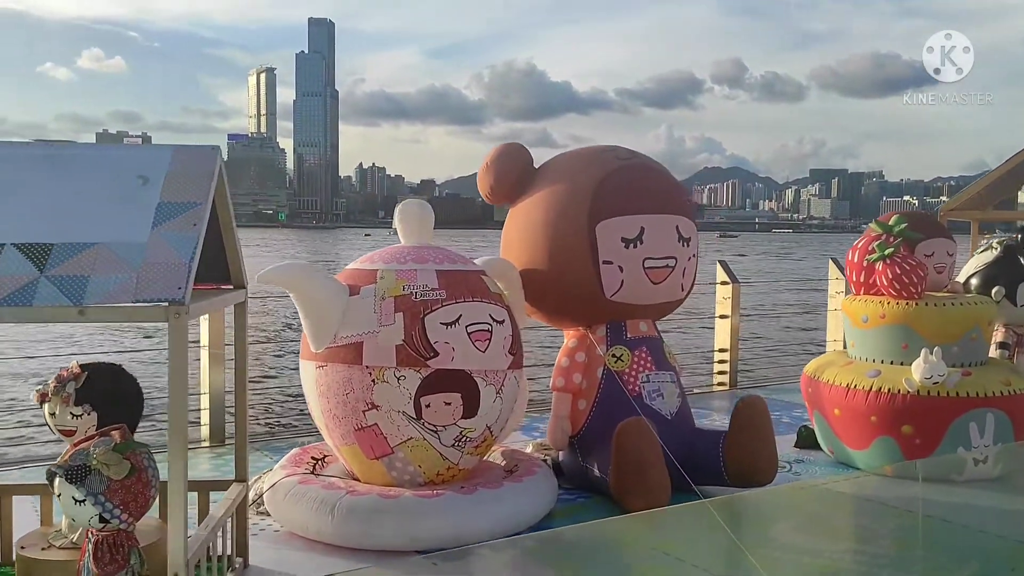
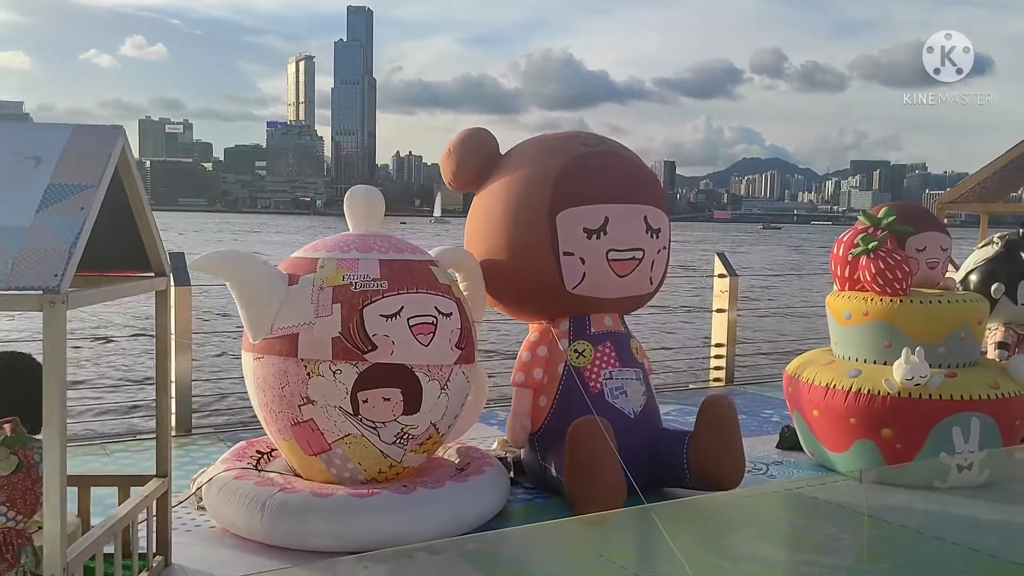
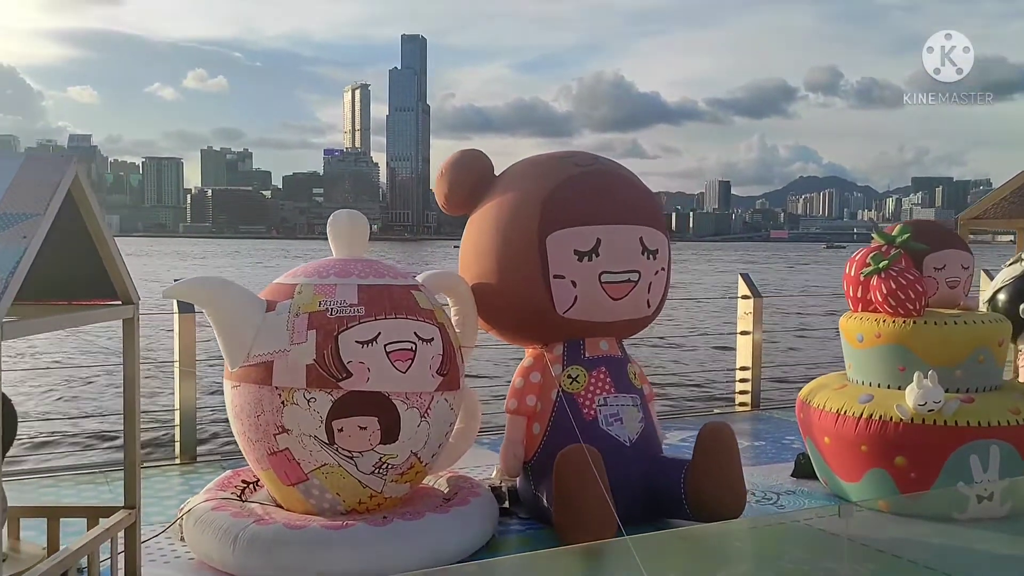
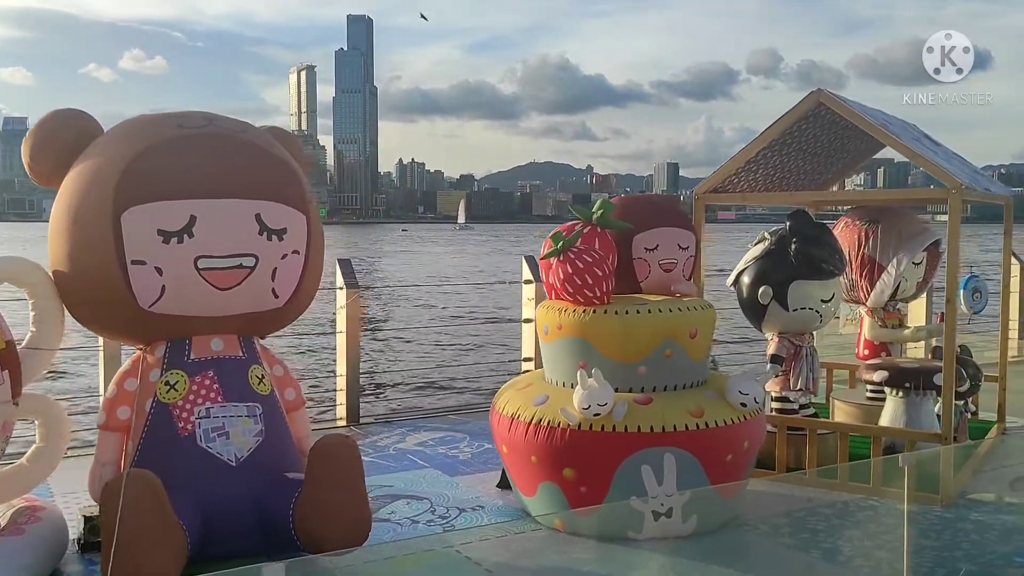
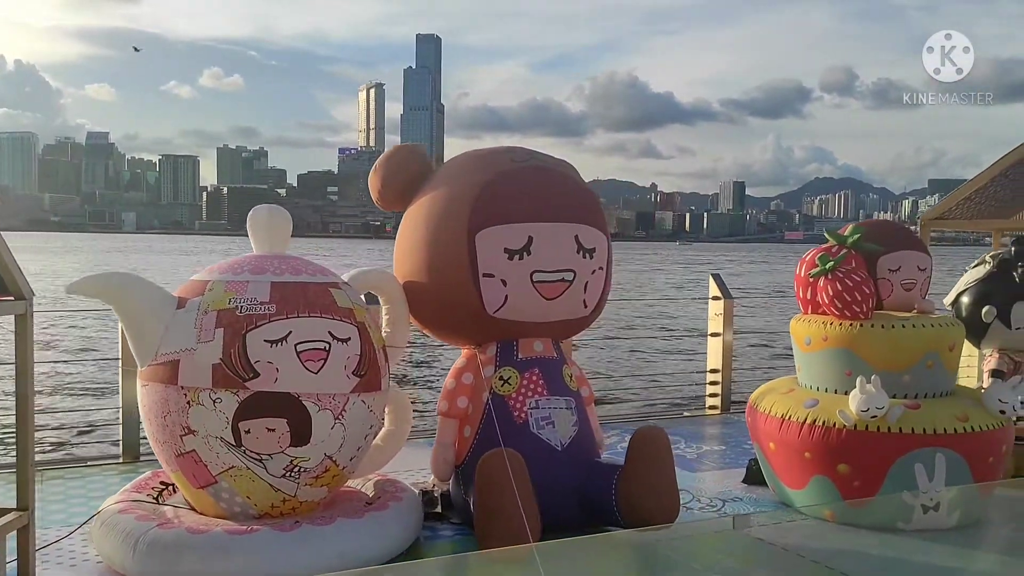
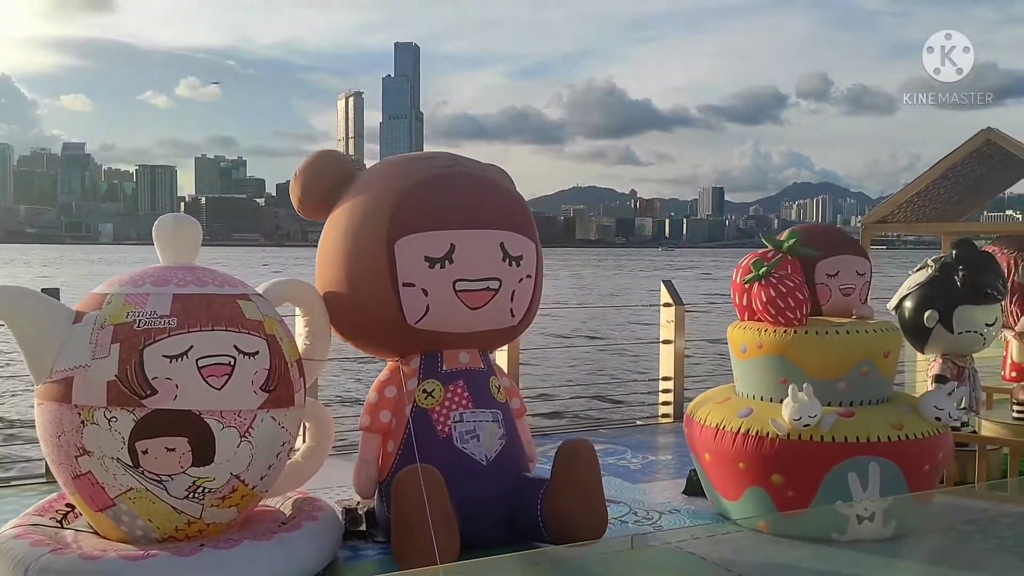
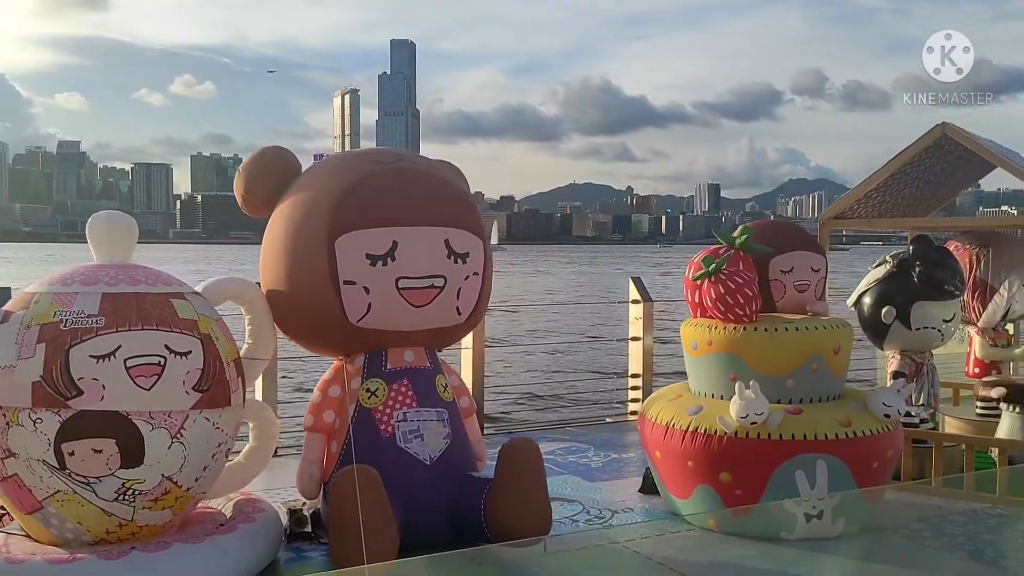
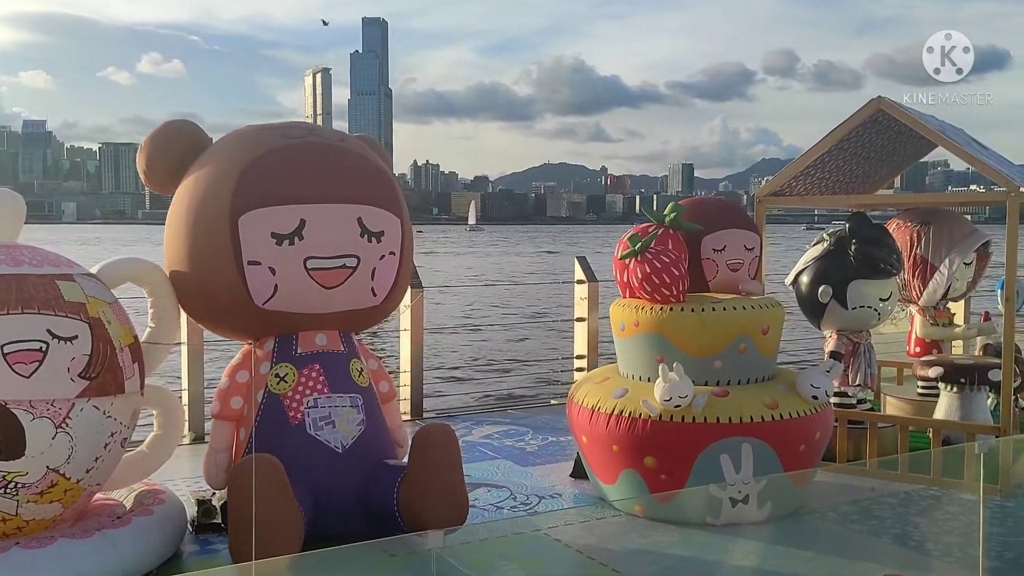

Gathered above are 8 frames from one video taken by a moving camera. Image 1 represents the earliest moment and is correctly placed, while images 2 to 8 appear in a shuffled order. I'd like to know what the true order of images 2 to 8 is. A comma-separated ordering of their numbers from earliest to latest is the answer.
2, 3, 5, 6, 7, 8, 4
